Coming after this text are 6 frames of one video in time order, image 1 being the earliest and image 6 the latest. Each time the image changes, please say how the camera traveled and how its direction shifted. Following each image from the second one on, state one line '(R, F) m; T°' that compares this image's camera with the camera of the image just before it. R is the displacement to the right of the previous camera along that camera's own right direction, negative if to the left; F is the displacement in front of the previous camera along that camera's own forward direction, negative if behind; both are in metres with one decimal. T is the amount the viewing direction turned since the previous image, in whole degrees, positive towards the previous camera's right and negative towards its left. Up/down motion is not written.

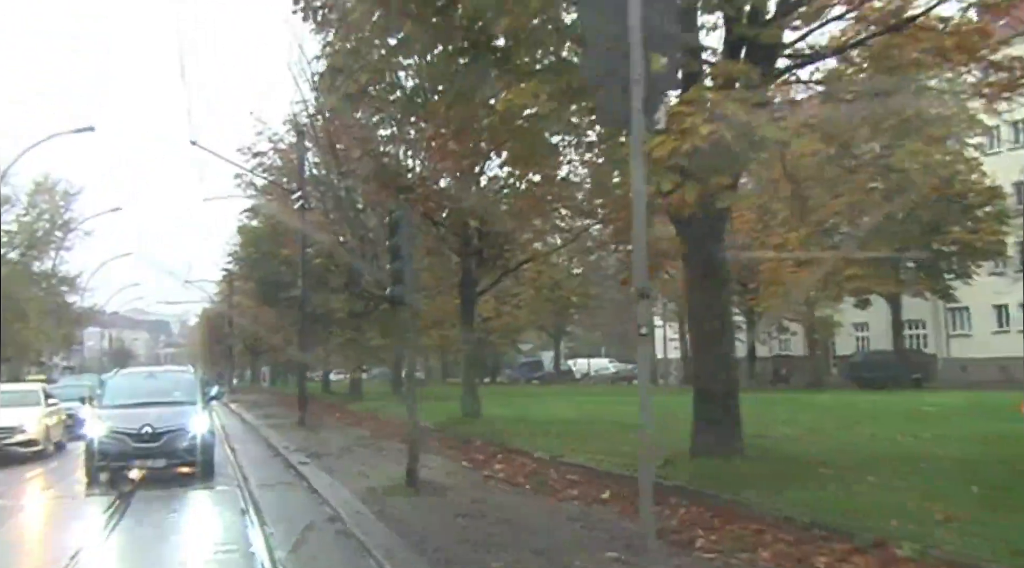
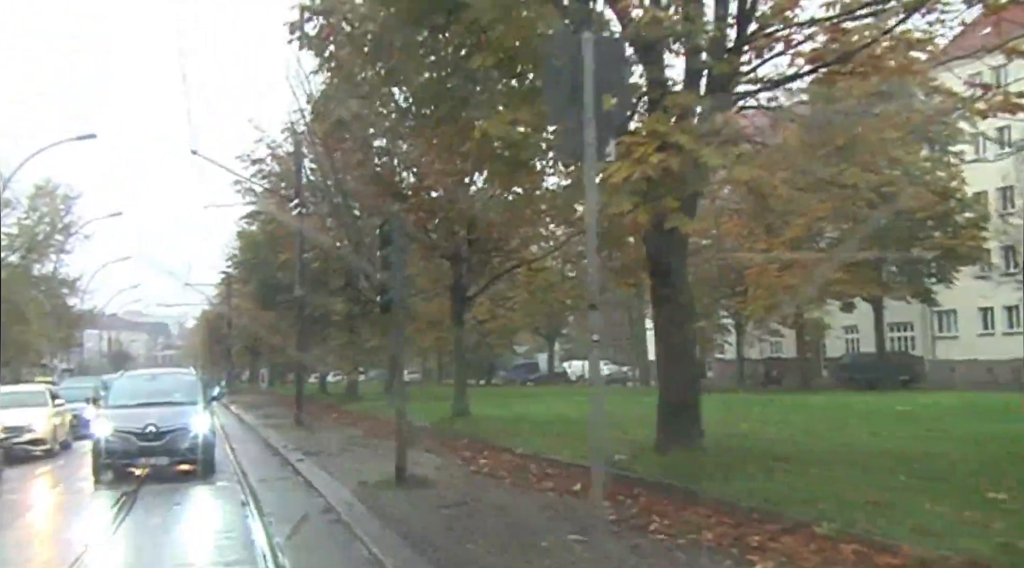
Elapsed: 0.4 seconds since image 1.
(+0.2, -0.7) m; 0°
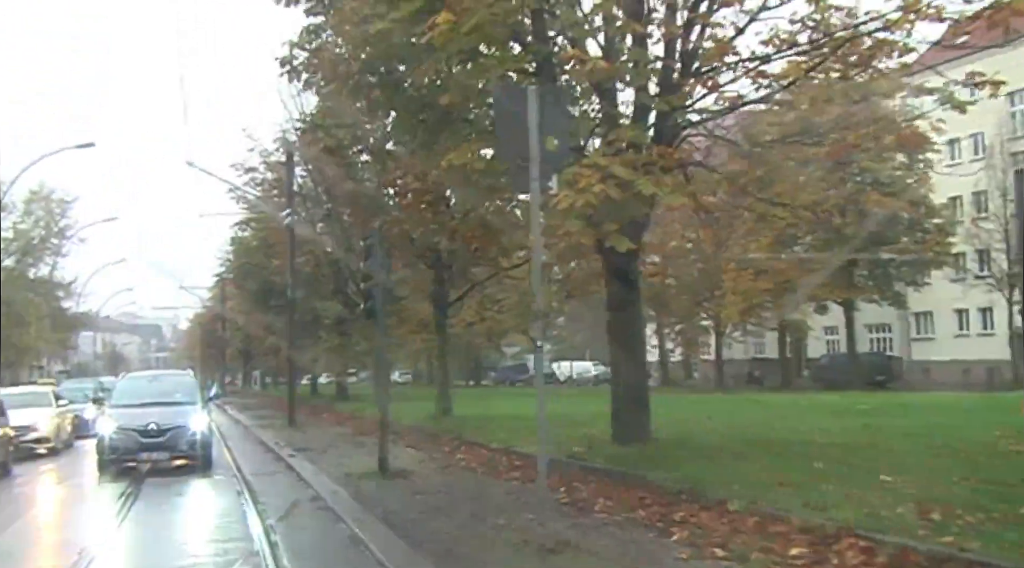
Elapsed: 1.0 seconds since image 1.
(+0.2, -1.0) m; 0°
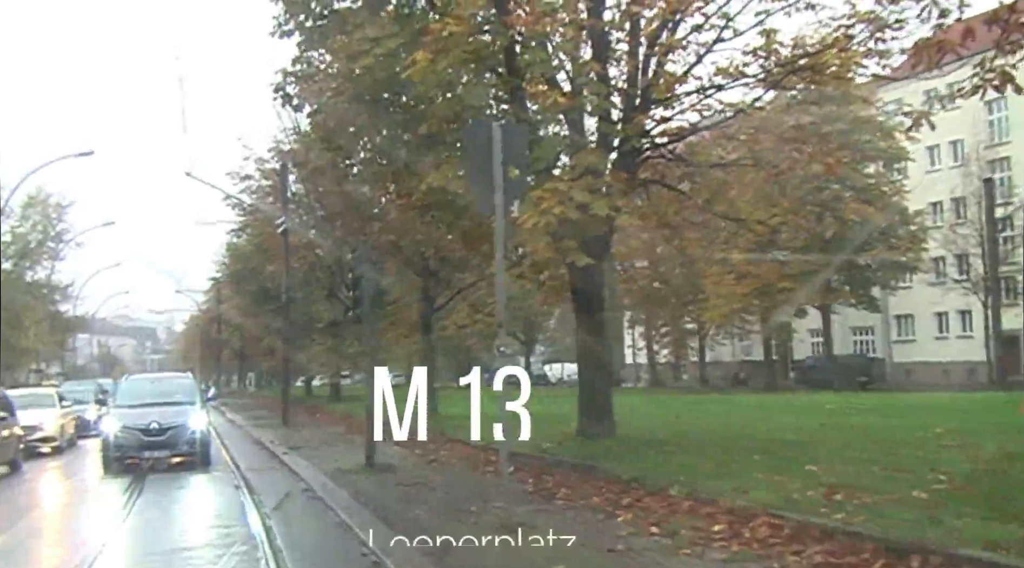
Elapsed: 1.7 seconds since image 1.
(+0.2, -0.9) m; 0°
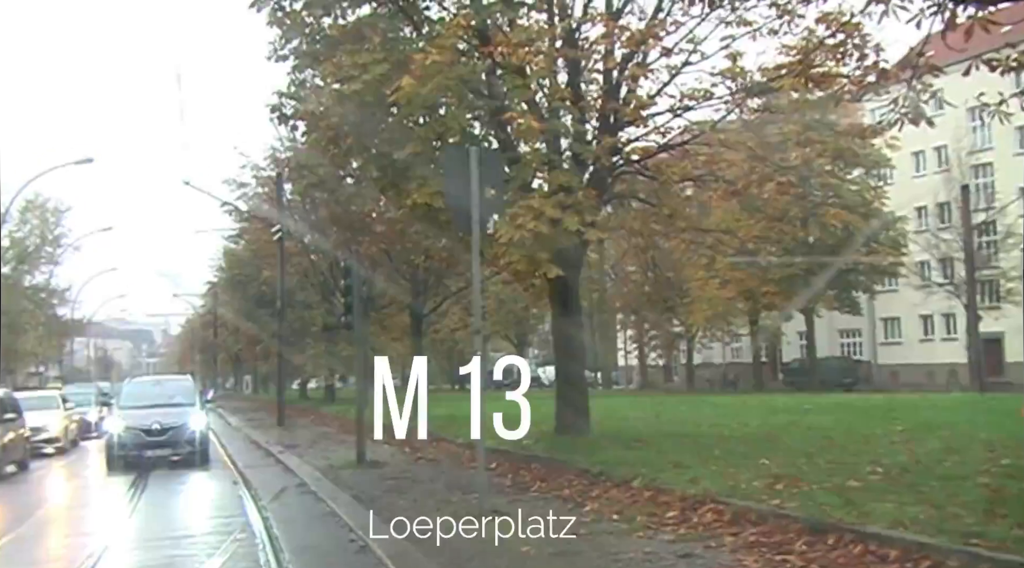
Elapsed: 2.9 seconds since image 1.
(+0.2, -0.7) m; 0°
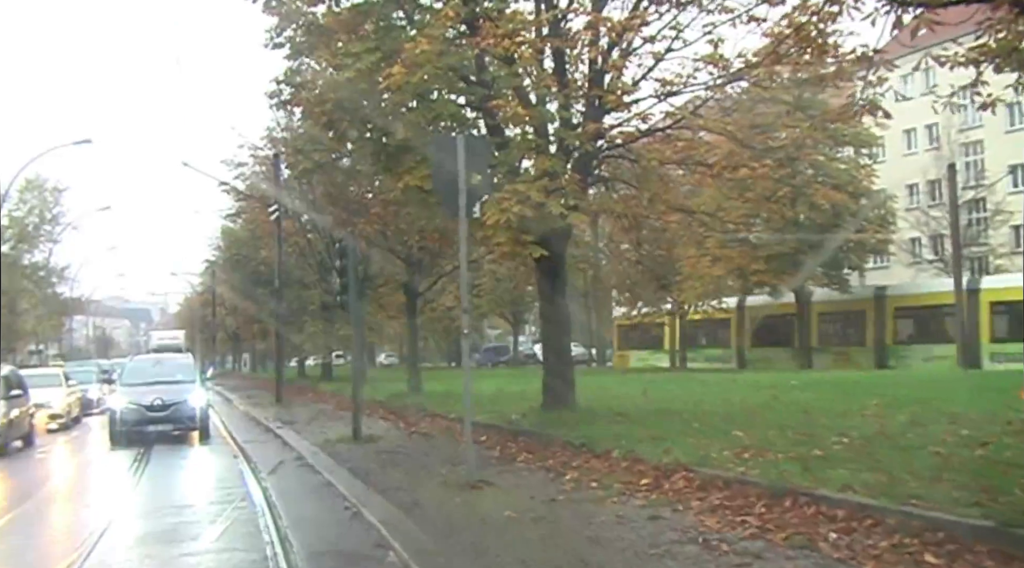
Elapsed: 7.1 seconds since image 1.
(+0.1, -0.4) m; 0°
